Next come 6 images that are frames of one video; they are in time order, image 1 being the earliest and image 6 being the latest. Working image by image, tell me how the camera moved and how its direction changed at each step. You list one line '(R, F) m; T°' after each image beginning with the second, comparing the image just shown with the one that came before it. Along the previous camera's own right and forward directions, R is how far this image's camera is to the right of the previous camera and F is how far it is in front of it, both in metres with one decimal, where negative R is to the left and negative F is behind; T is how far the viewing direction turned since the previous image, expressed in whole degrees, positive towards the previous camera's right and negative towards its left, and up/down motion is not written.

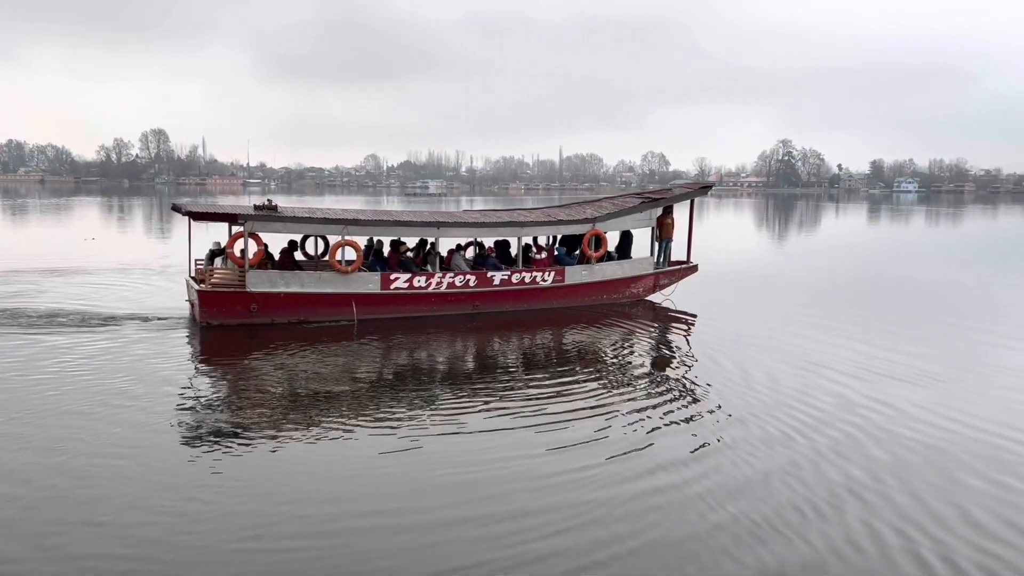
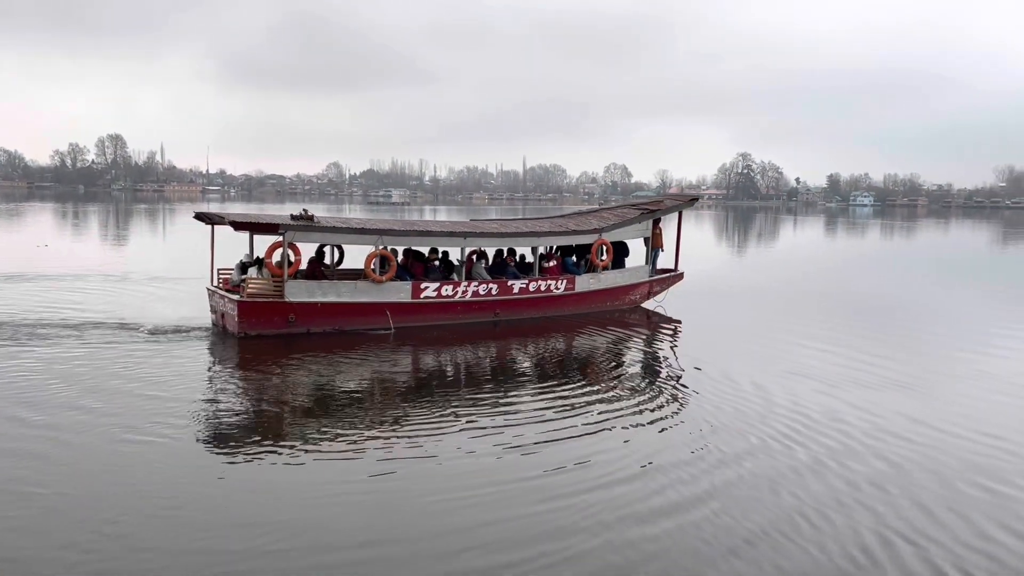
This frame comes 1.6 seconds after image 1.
(-0.5, 0.0) m; +3°
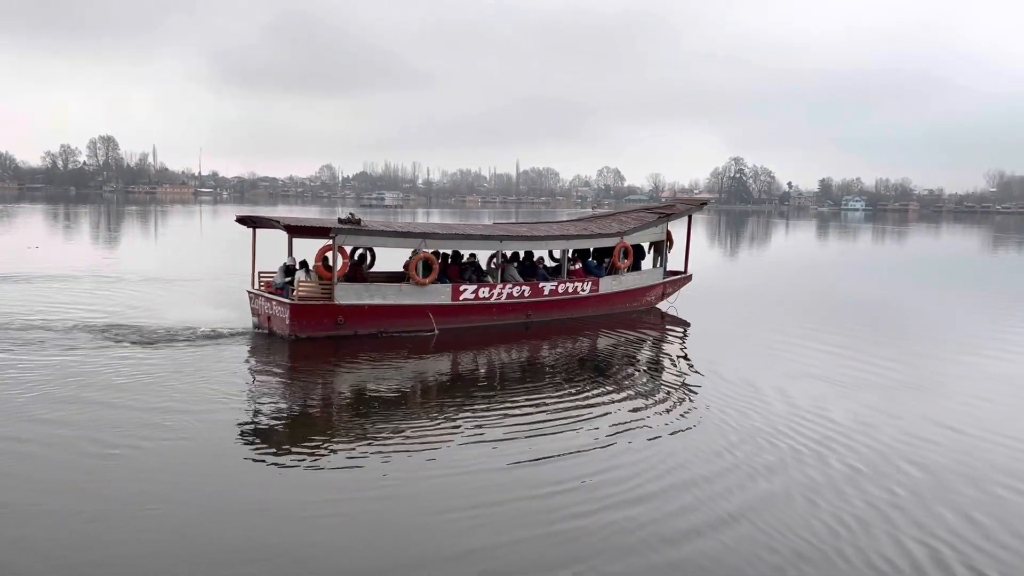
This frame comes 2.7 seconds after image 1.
(-0.4, -0.1) m; +1°
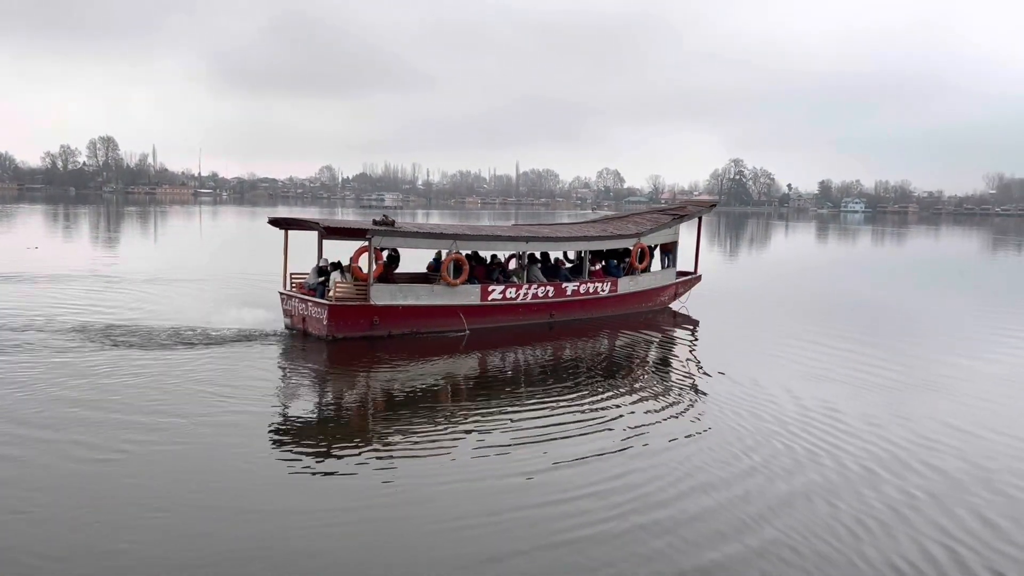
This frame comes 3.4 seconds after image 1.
(-0.2, -0.1) m; 0°
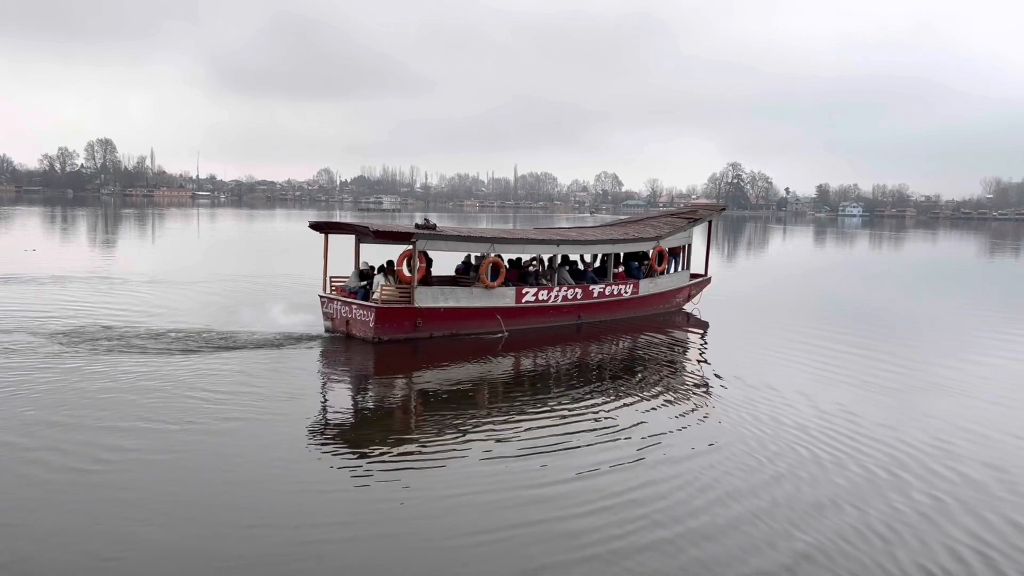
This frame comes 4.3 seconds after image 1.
(-0.3, -0.1) m; 0°
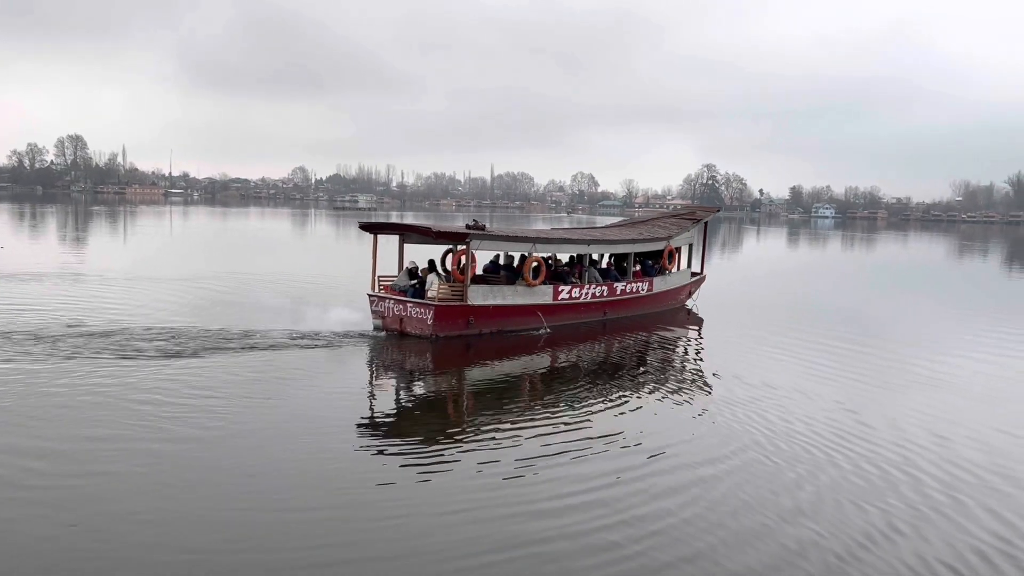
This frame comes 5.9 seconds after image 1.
(-0.5, -0.3) m; +2°
